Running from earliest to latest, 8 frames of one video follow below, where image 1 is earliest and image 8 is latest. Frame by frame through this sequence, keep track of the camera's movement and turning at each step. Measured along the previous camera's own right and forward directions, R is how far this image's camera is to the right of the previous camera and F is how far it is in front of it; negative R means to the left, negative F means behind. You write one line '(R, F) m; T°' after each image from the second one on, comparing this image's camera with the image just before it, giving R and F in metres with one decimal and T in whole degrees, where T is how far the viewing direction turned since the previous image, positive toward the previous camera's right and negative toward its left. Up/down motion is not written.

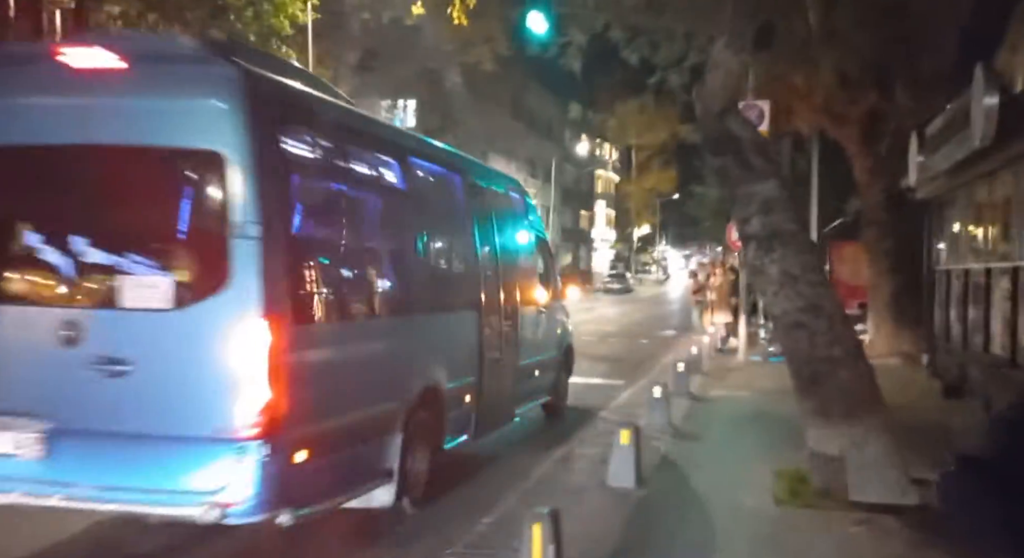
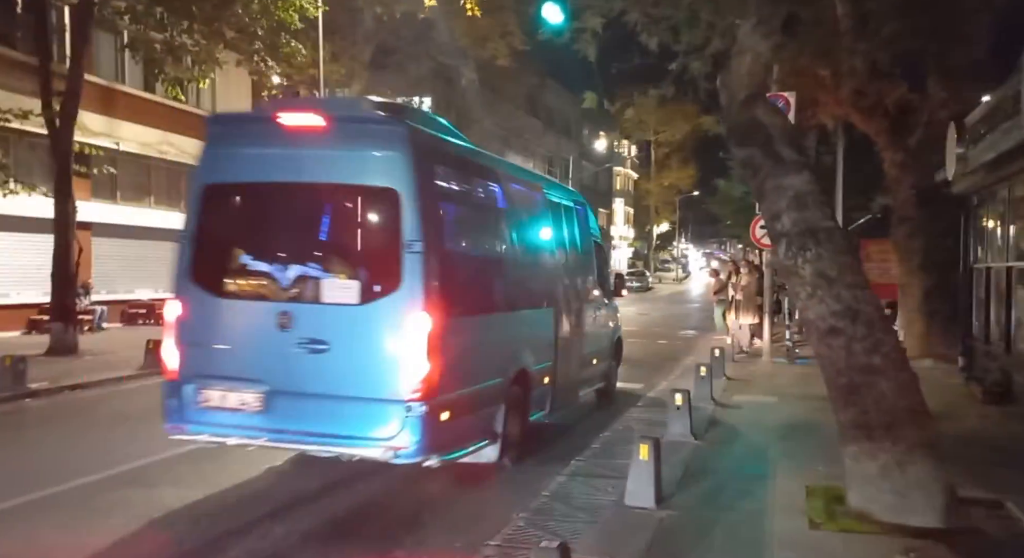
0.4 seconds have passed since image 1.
(+0.1, +0.6) m; -1°
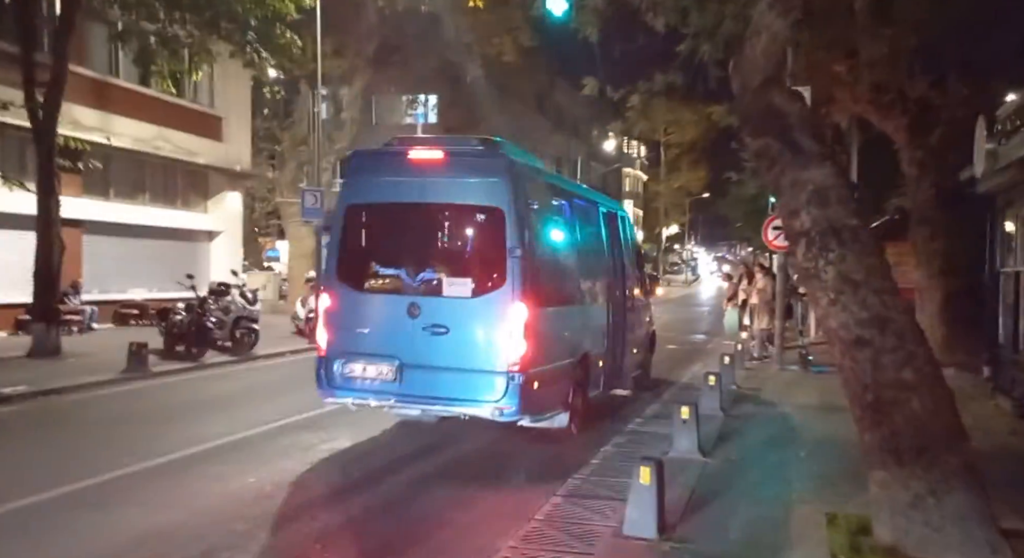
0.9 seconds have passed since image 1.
(+0.1, +0.7) m; -1°
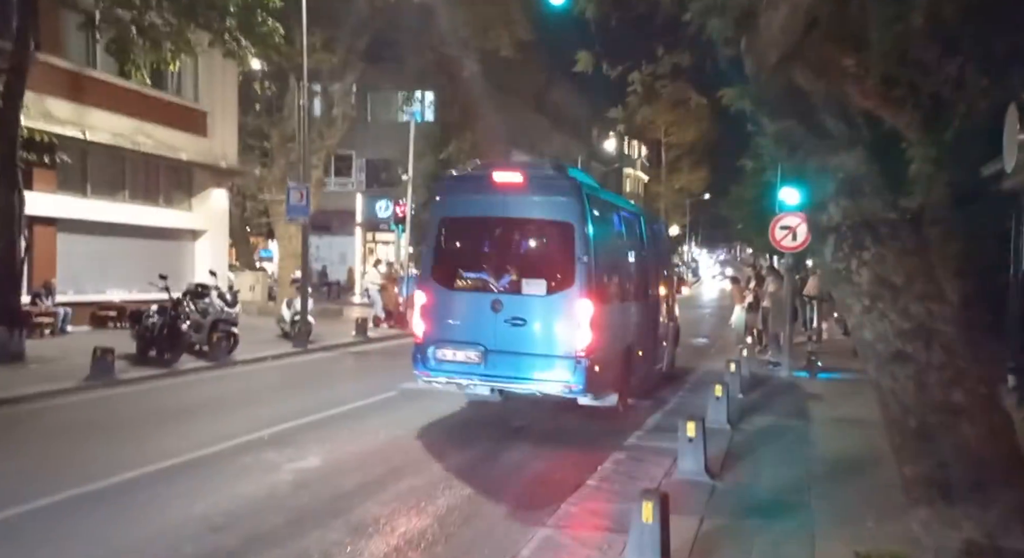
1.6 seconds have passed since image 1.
(+0.1, +0.9) m; 0°
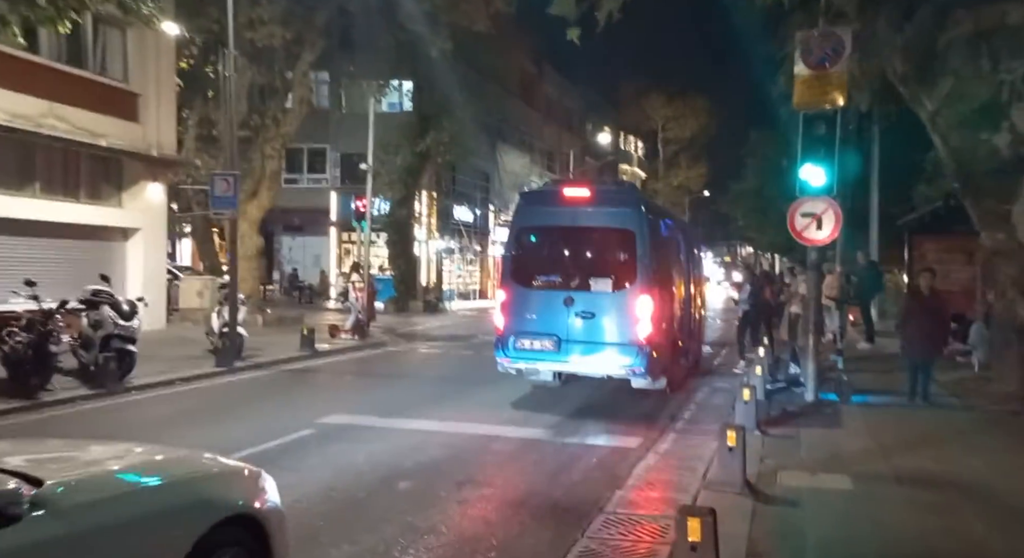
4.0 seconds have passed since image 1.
(+0.5, +3.1) m; 0°
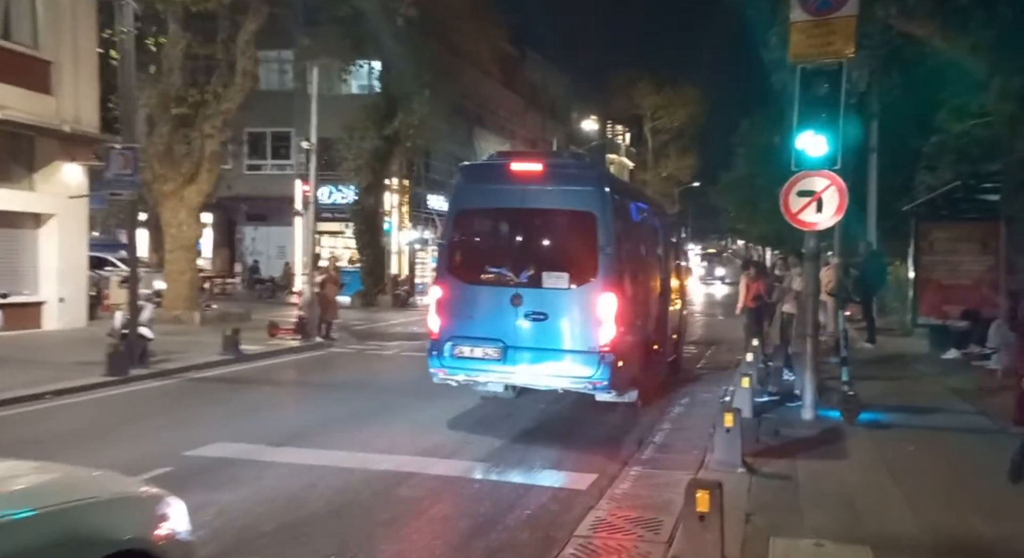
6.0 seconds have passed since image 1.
(+0.6, +2.3) m; 0°
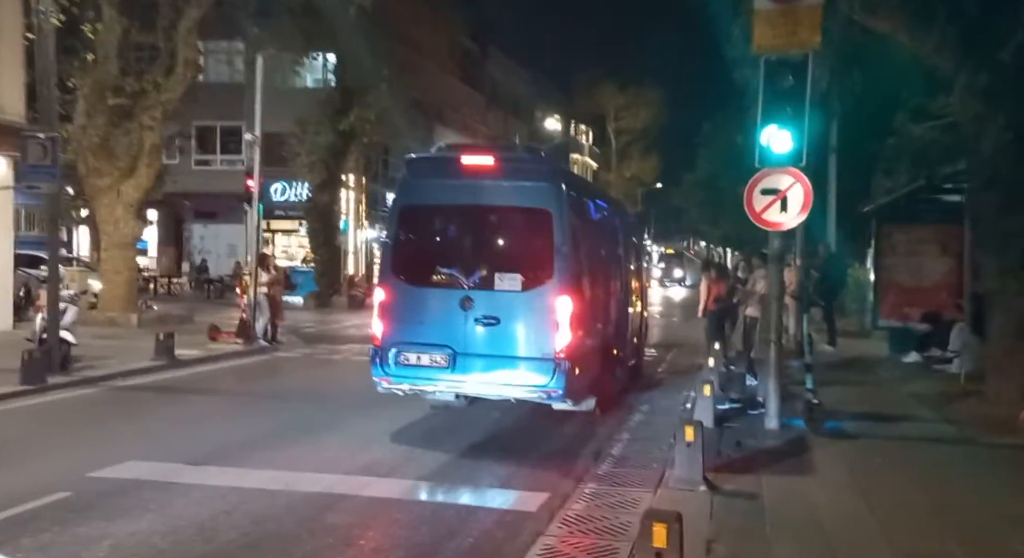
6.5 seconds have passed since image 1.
(+0.1, +0.7) m; +2°
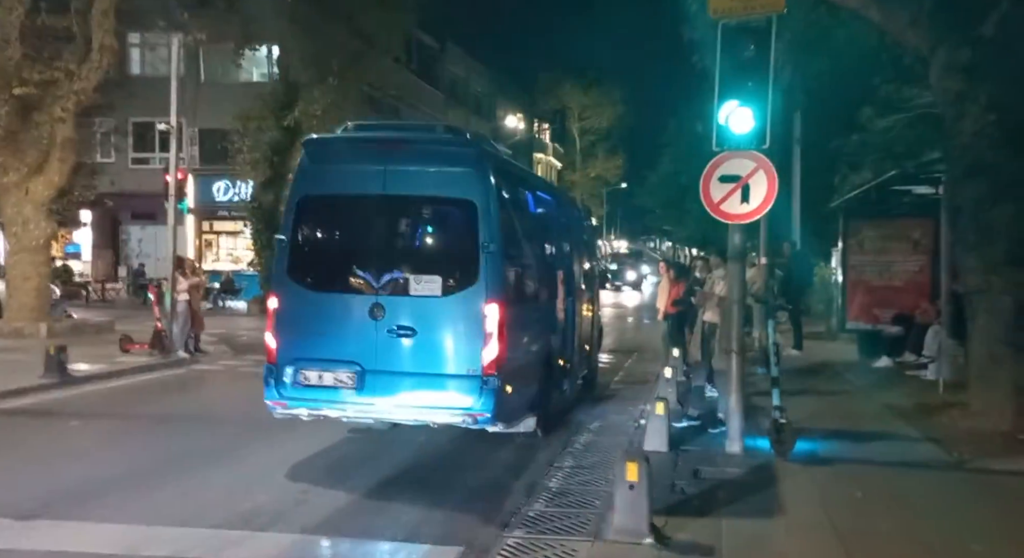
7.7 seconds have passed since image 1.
(+0.4, +1.5) m; +2°
